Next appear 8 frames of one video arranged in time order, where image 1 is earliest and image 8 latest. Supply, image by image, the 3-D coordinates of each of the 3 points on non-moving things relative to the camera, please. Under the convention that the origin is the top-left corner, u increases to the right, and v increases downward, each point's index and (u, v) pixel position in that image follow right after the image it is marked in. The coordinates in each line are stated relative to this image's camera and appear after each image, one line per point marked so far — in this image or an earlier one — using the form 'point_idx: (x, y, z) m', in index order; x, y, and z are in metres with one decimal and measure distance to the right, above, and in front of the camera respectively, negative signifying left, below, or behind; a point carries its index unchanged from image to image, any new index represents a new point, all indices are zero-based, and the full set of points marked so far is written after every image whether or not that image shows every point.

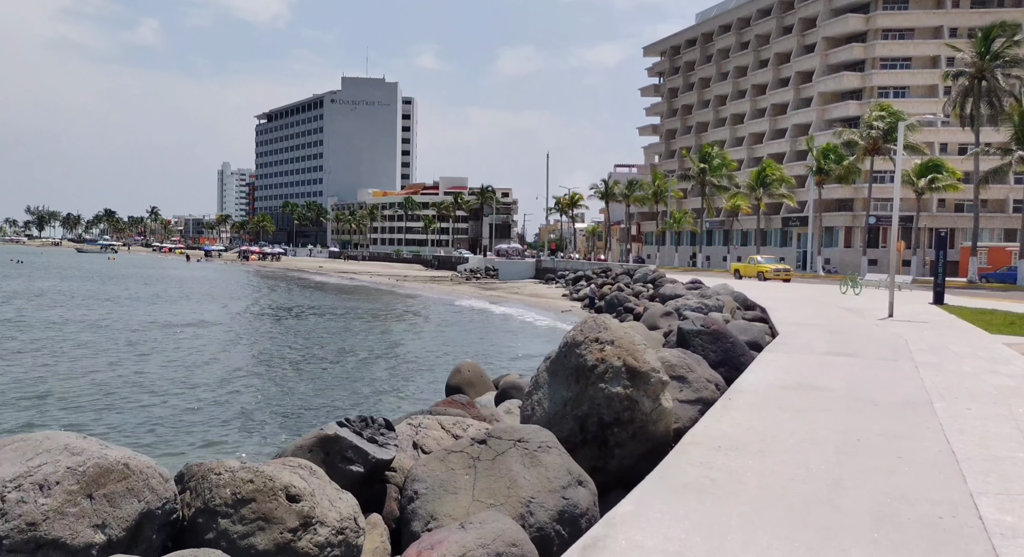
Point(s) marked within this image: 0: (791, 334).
0: (+5.8, -1.1, +17.6) m
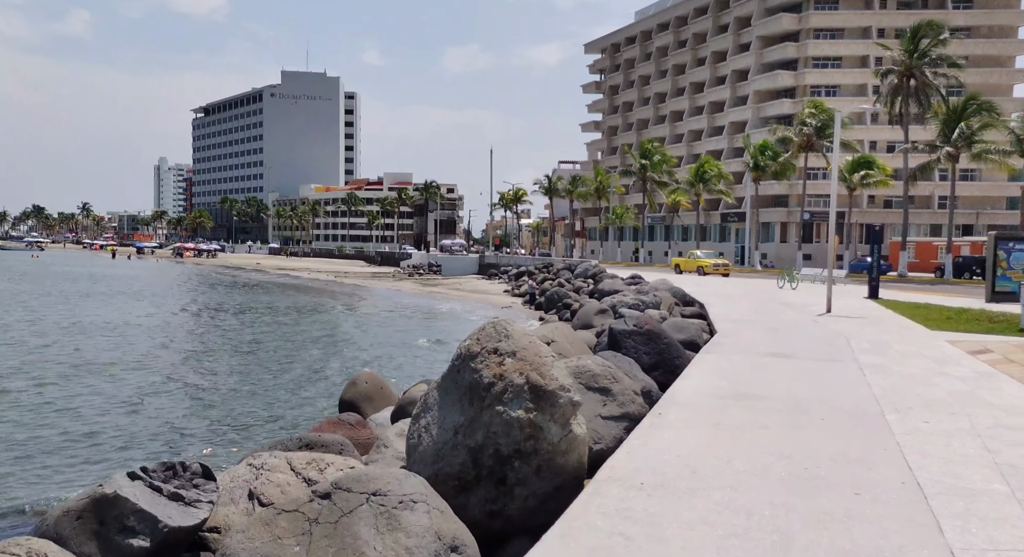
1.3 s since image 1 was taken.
0: (+4.3, -1.0, +16.9) m
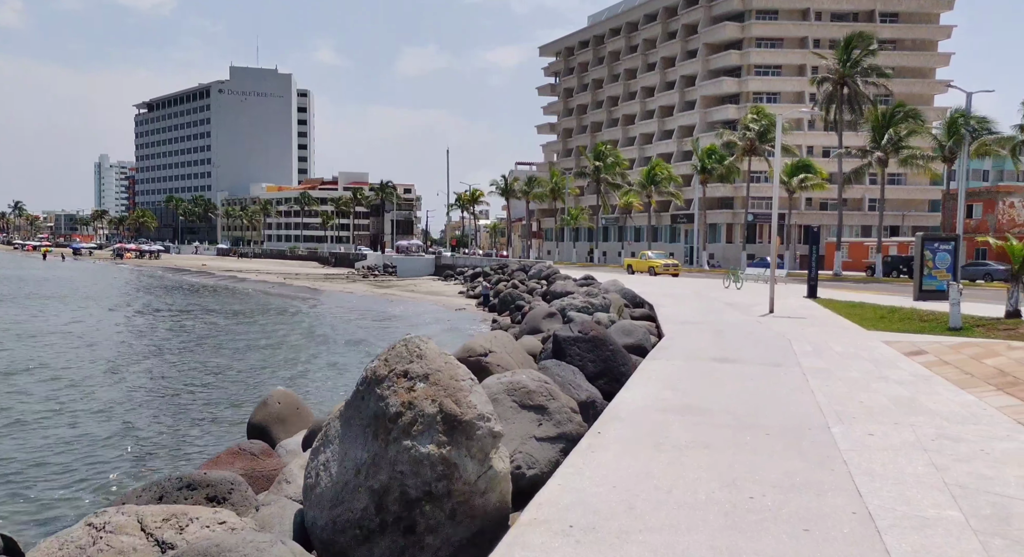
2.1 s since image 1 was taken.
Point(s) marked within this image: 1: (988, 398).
0: (+3.2, -1.1, +16.5) m
1: (+5.3, -1.4, +9.1) m
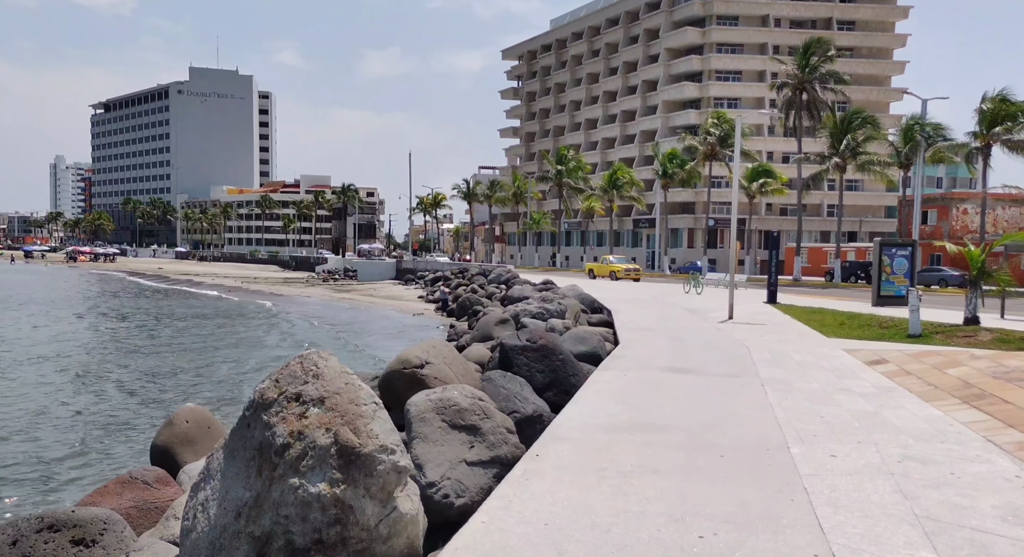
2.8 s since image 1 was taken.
0: (+2.3, -1.2, +16.0) m
1: (+4.6, -1.4, +8.7) m
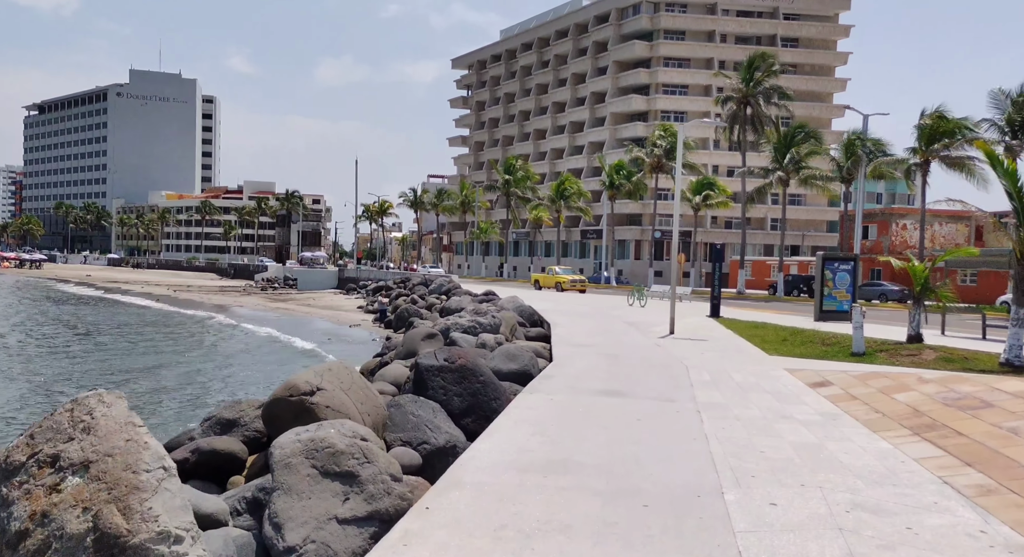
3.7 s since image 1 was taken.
0: (+0.9, -1.5, +15.0) m
1: (+3.7, -1.6, +7.9) m
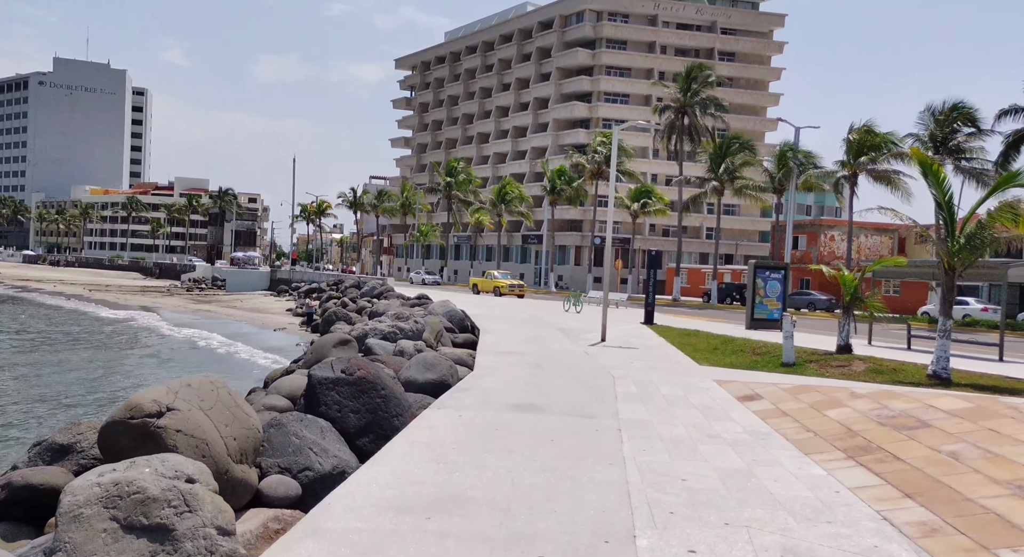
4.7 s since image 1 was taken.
0: (-0.5, -1.5, +14.1) m
1: (+2.8, -1.7, +7.2) m
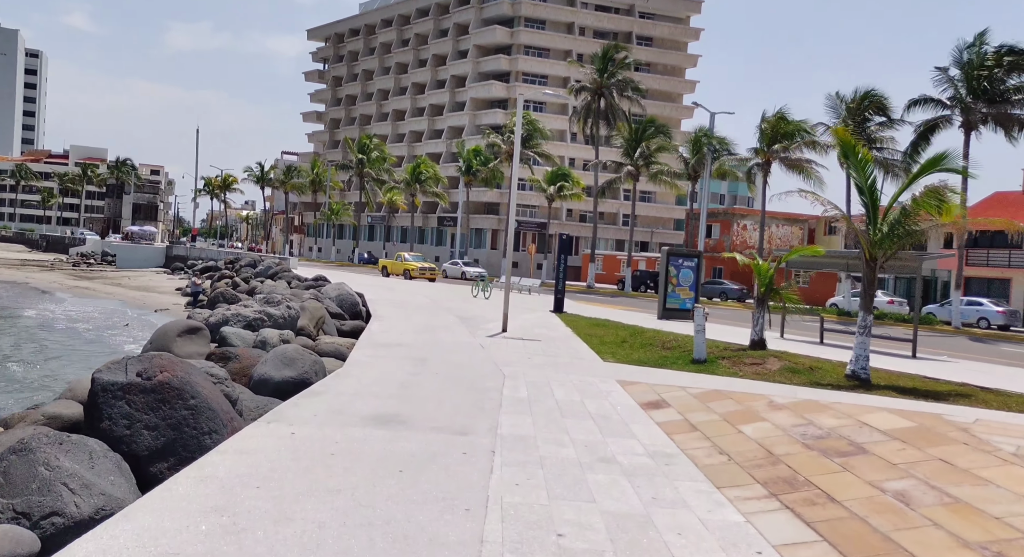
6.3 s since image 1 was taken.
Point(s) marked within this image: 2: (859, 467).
0: (-2.3, -1.3, +12.1) m
1: (+1.7, -1.6, +5.6) m
2: (+2.7, -1.5, +6.5) m
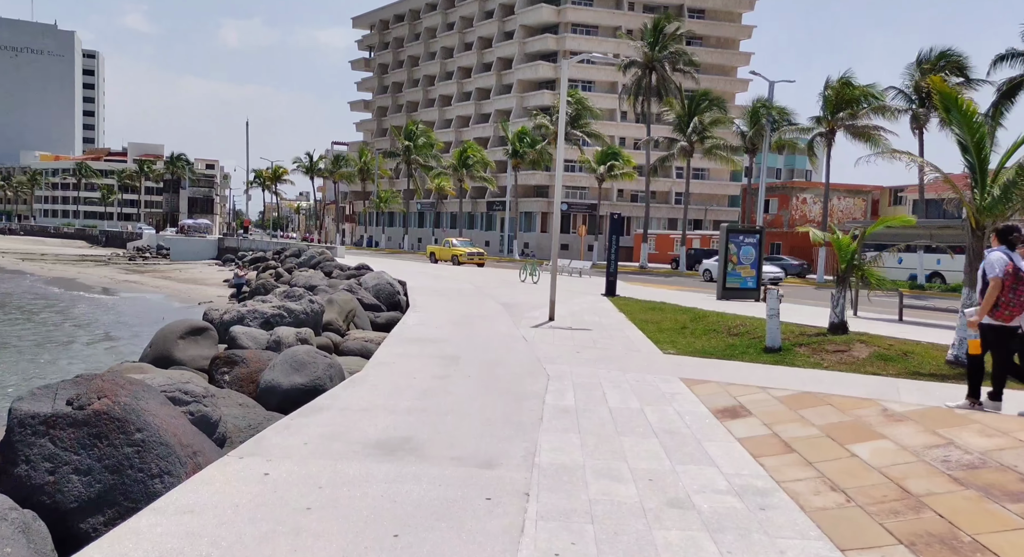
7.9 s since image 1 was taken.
0: (-1.7, -1.1, +10.4) m
1: (+1.8, -1.5, +3.7) m
2: (+2.9, -1.3, +4.5) m
